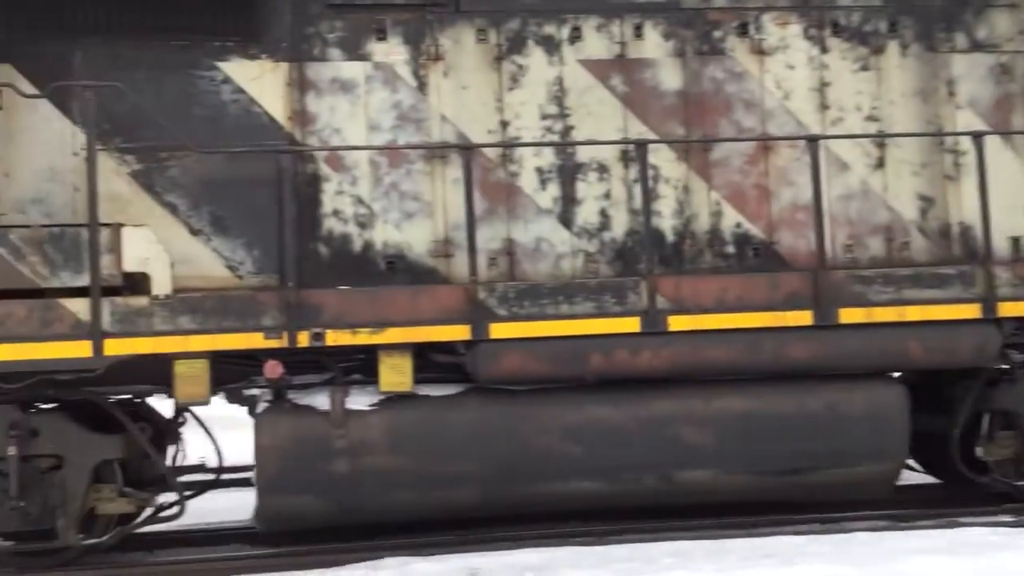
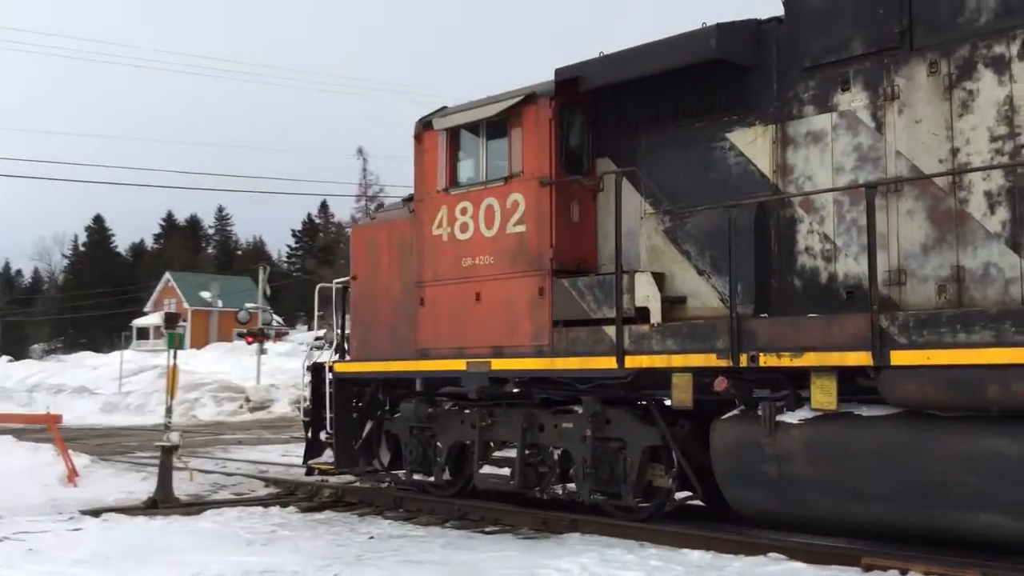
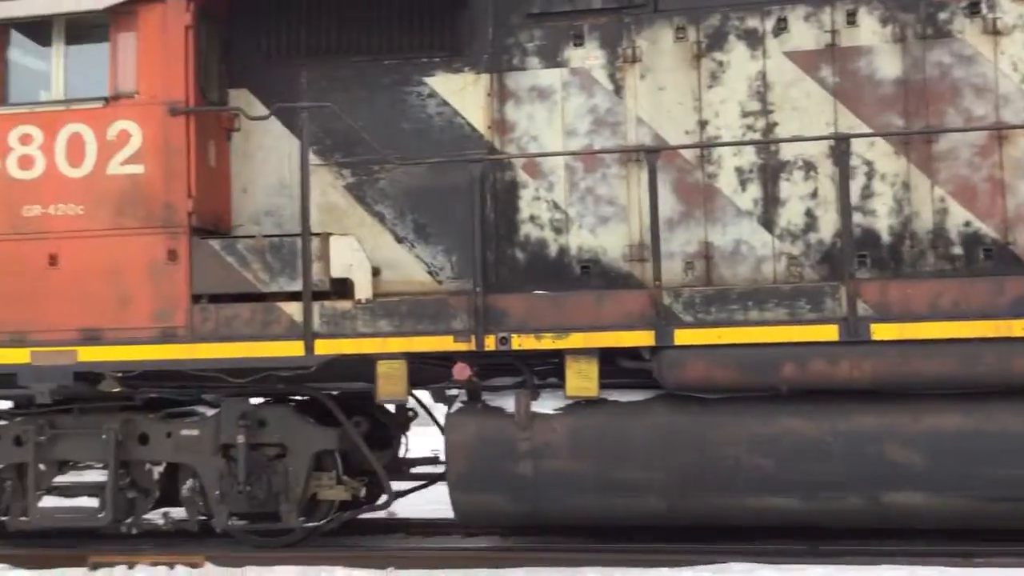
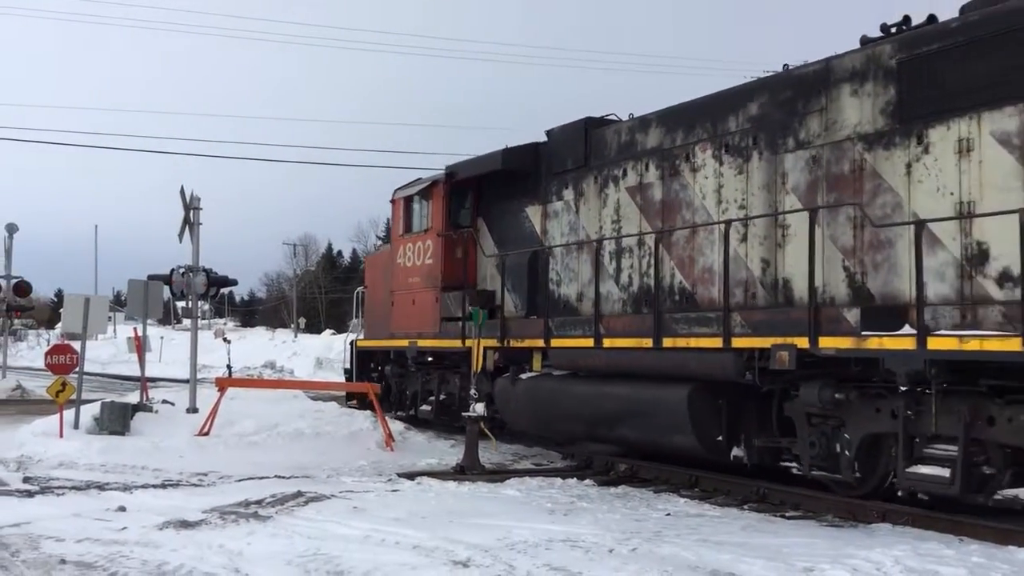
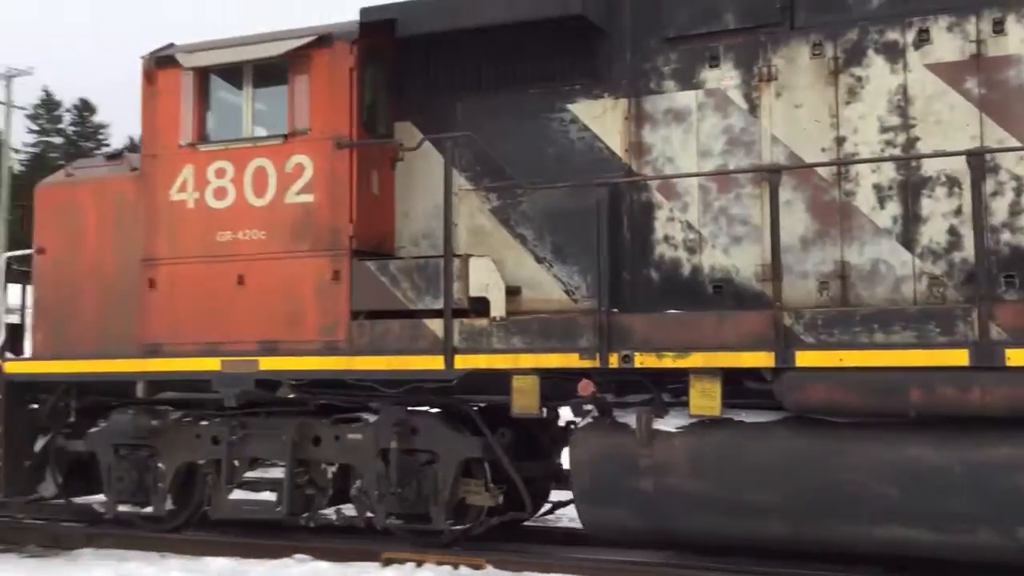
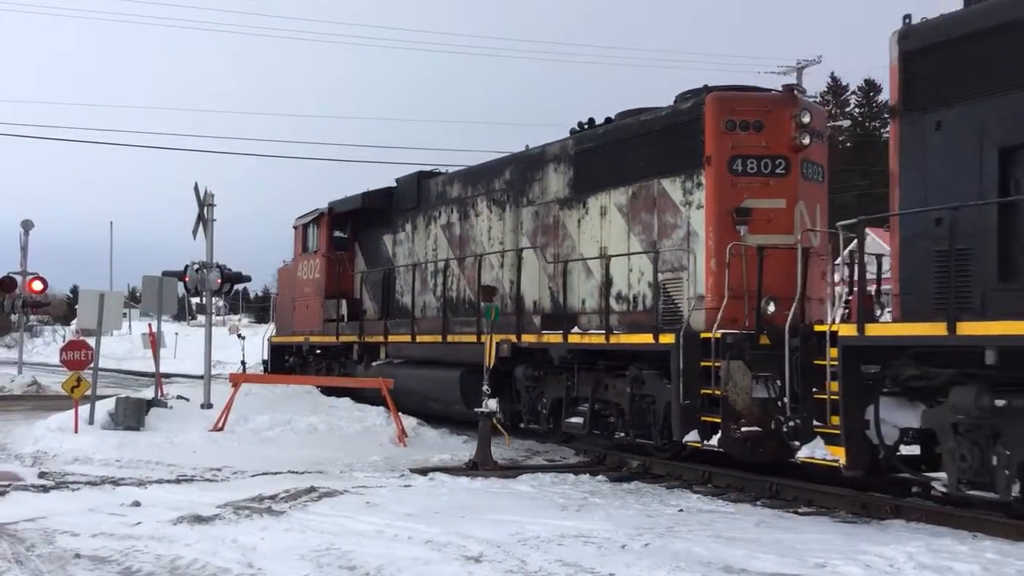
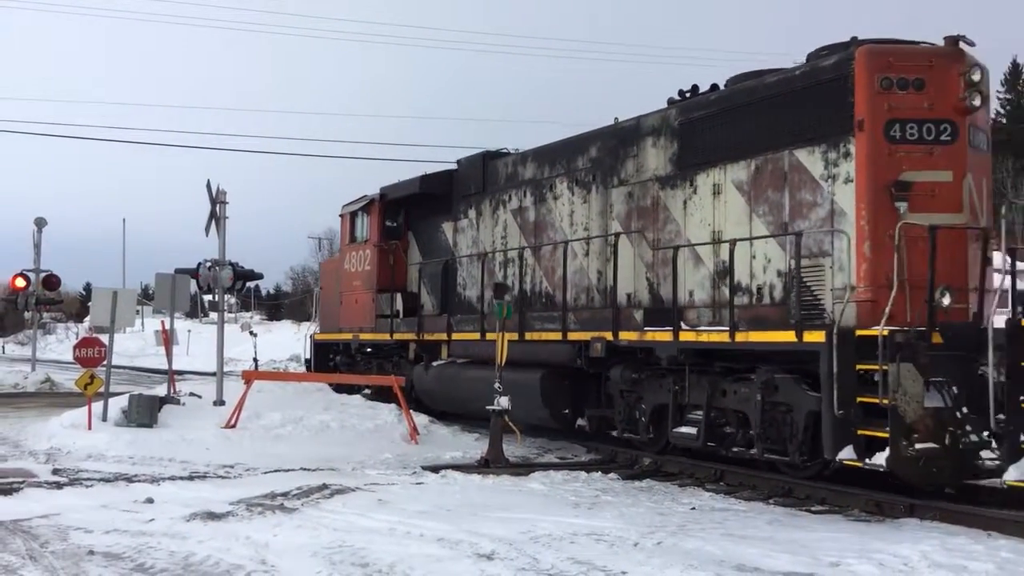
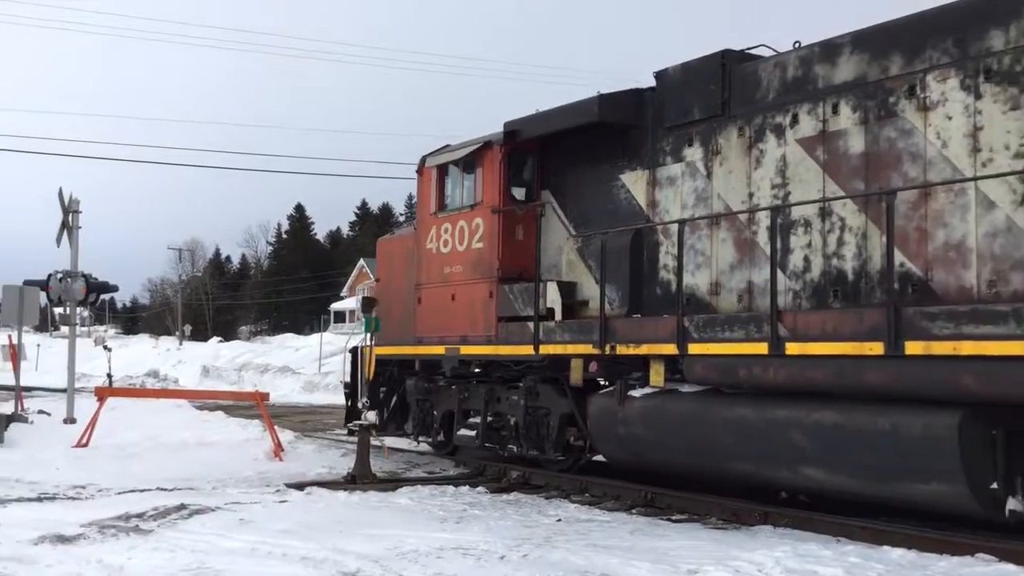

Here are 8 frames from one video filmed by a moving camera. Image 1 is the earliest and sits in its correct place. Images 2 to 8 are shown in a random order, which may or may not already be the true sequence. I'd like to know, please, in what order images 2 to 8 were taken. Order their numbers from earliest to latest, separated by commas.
3, 5, 2, 8, 4, 7, 6
